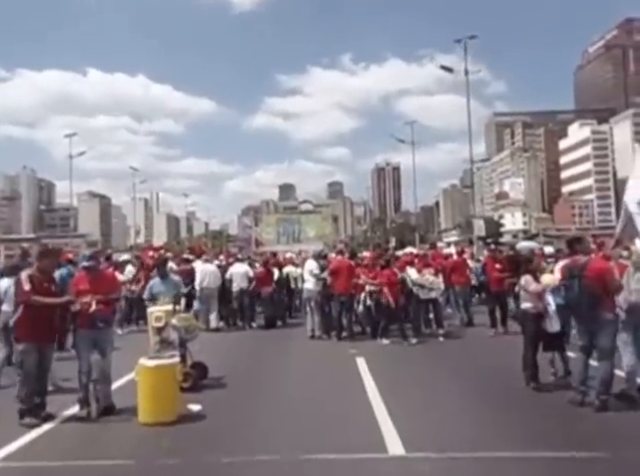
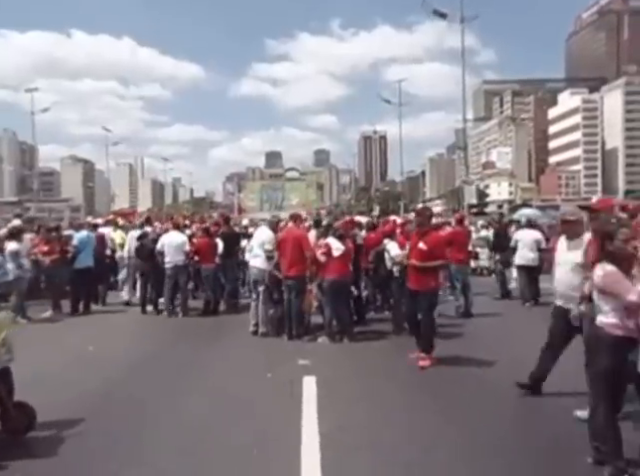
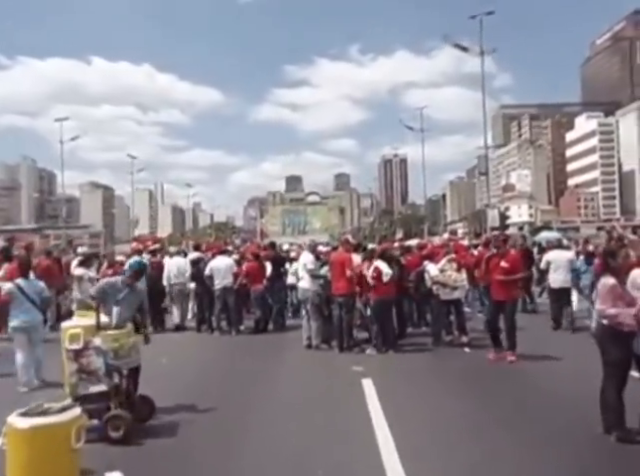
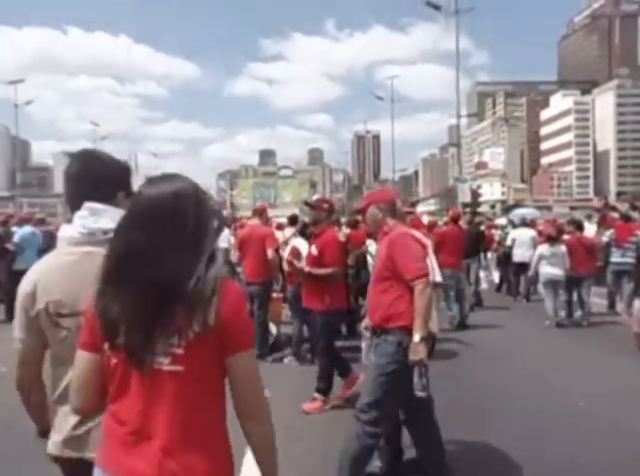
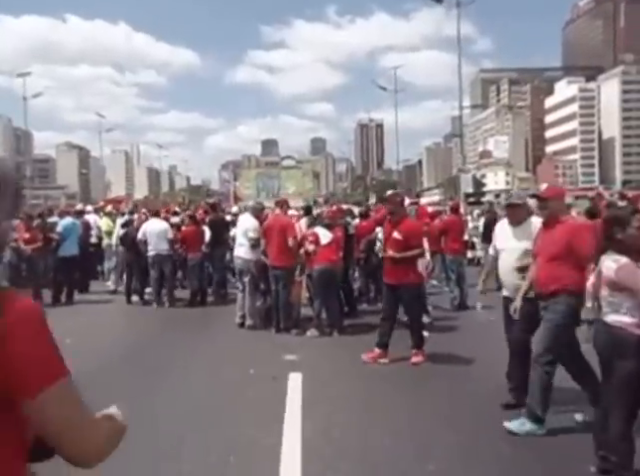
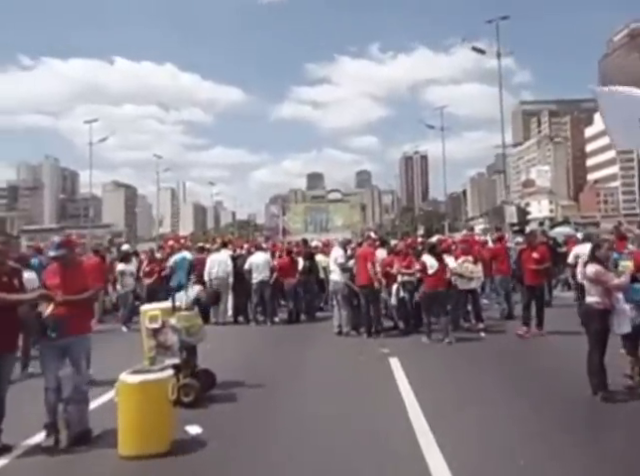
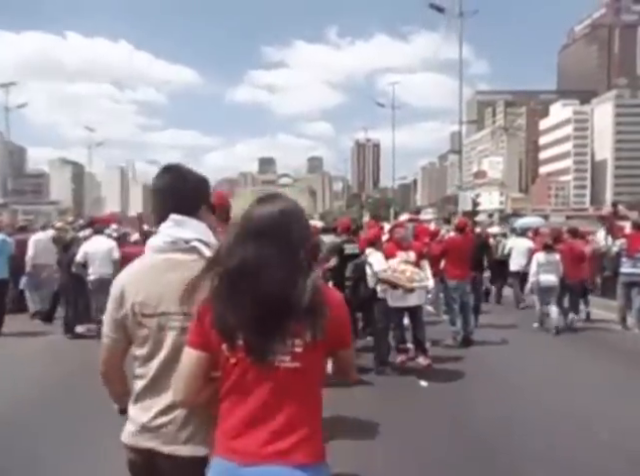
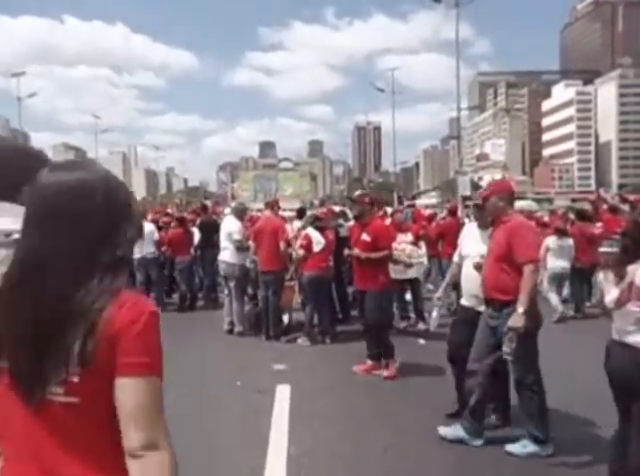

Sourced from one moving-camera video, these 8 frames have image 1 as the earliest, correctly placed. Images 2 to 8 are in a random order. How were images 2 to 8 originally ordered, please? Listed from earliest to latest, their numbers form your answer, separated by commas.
6, 3, 2, 5, 8, 4, 7
